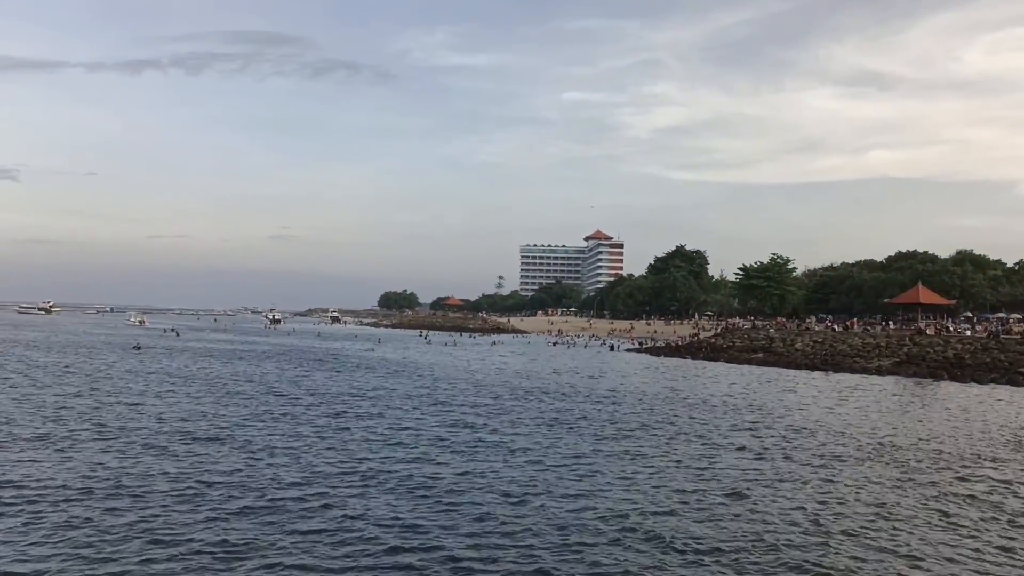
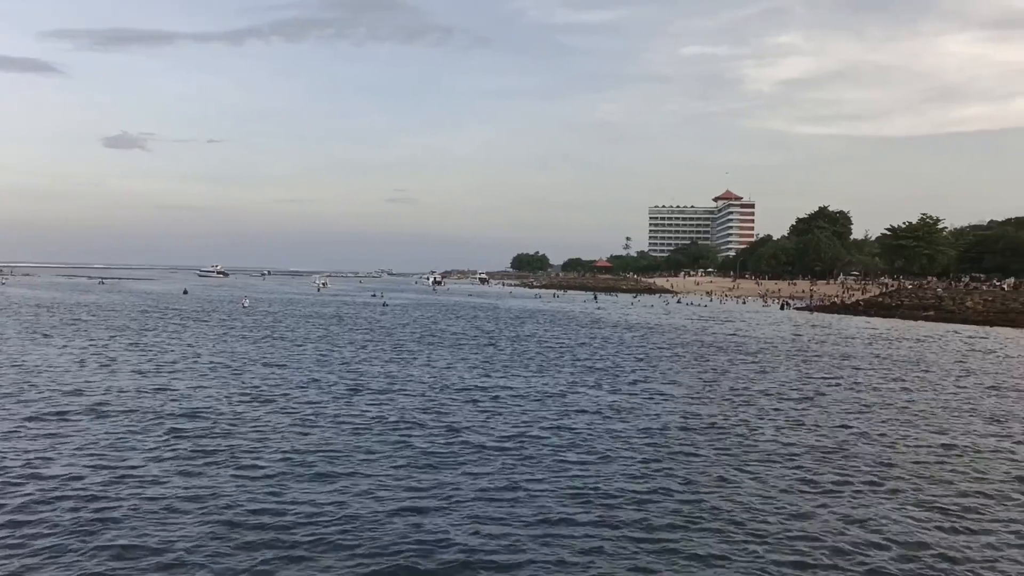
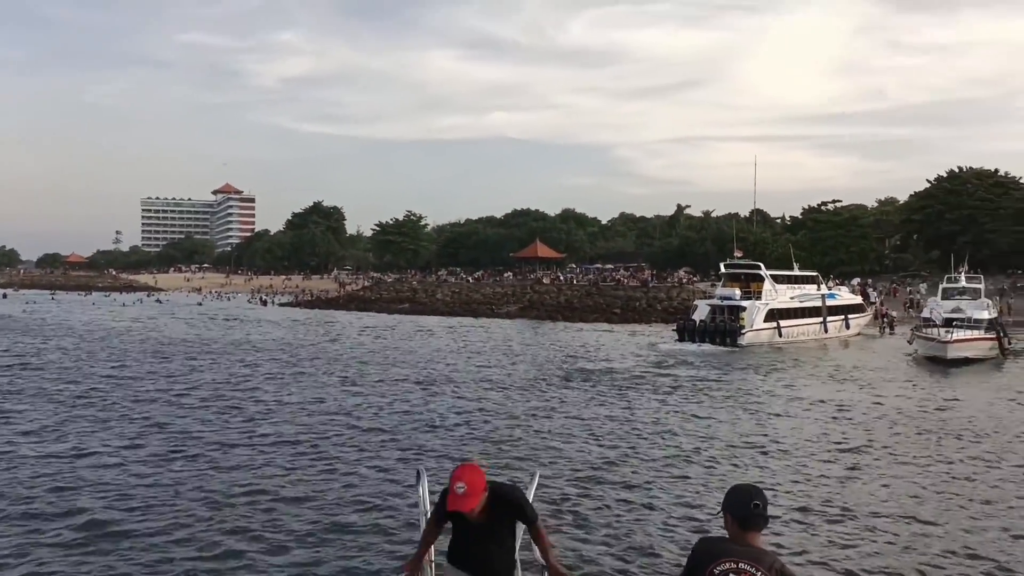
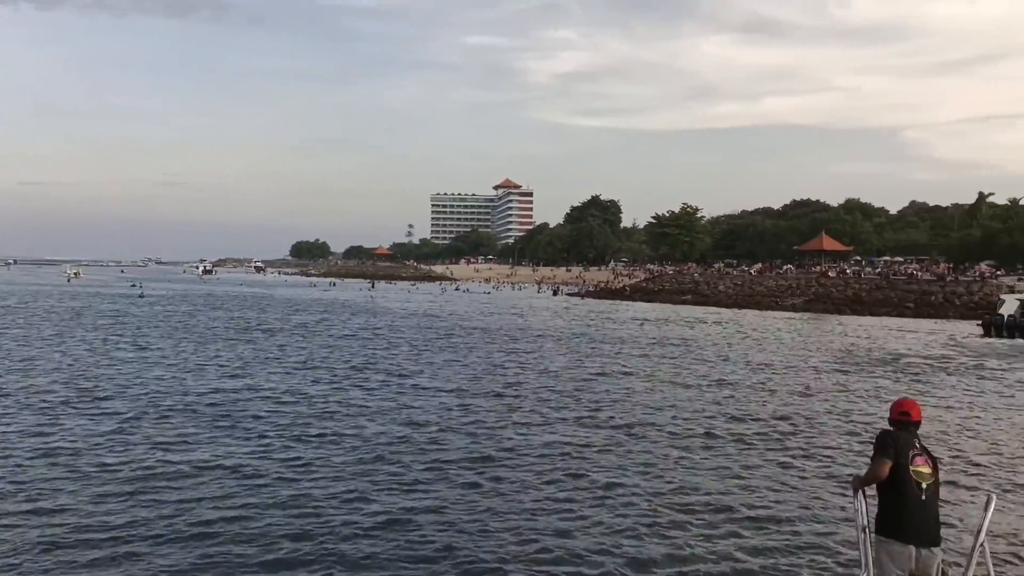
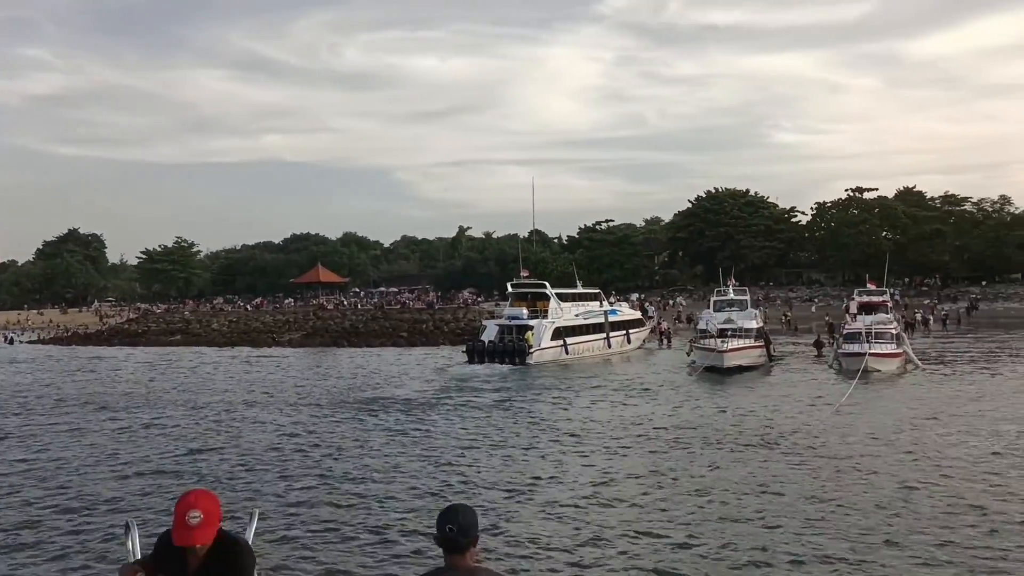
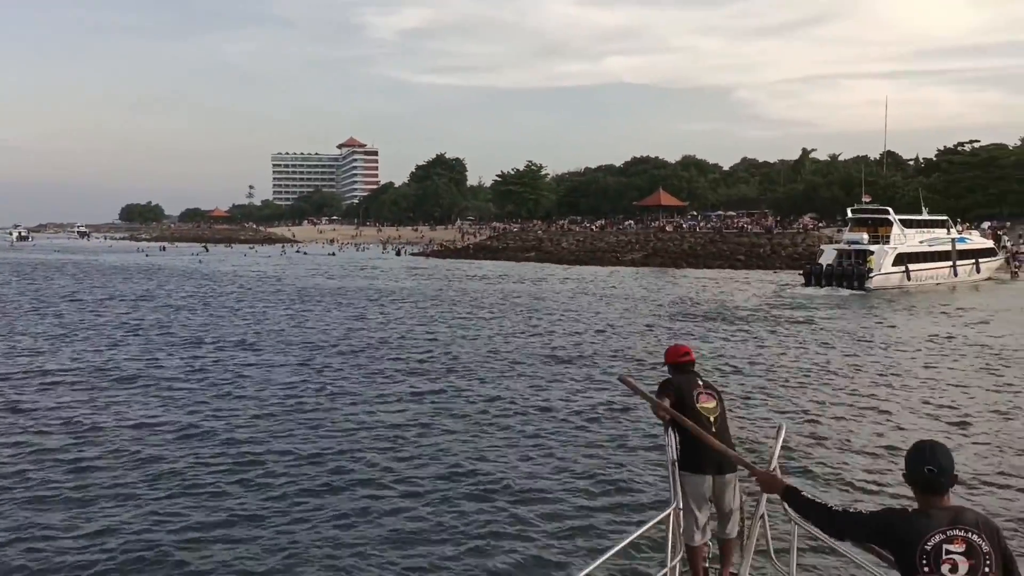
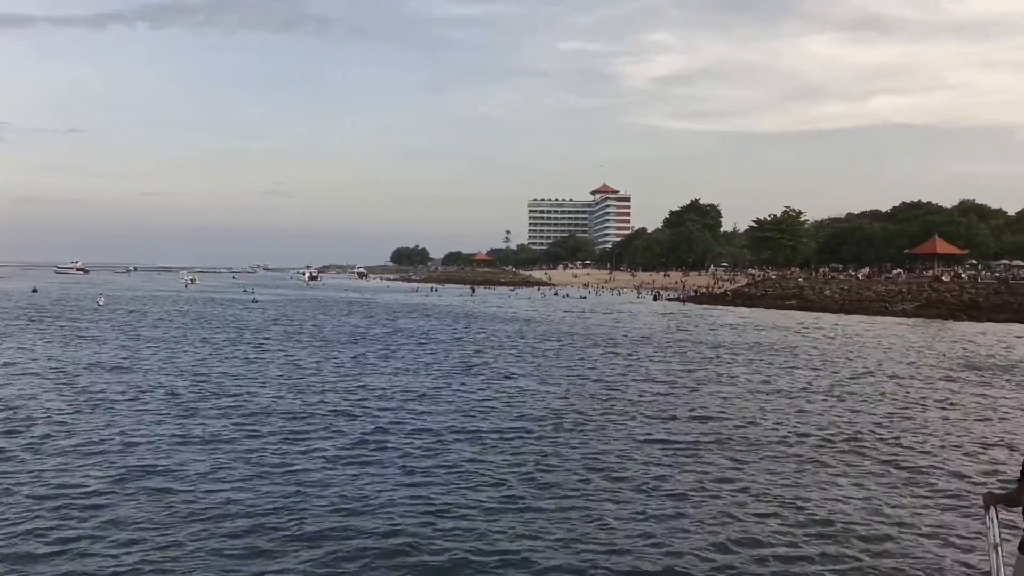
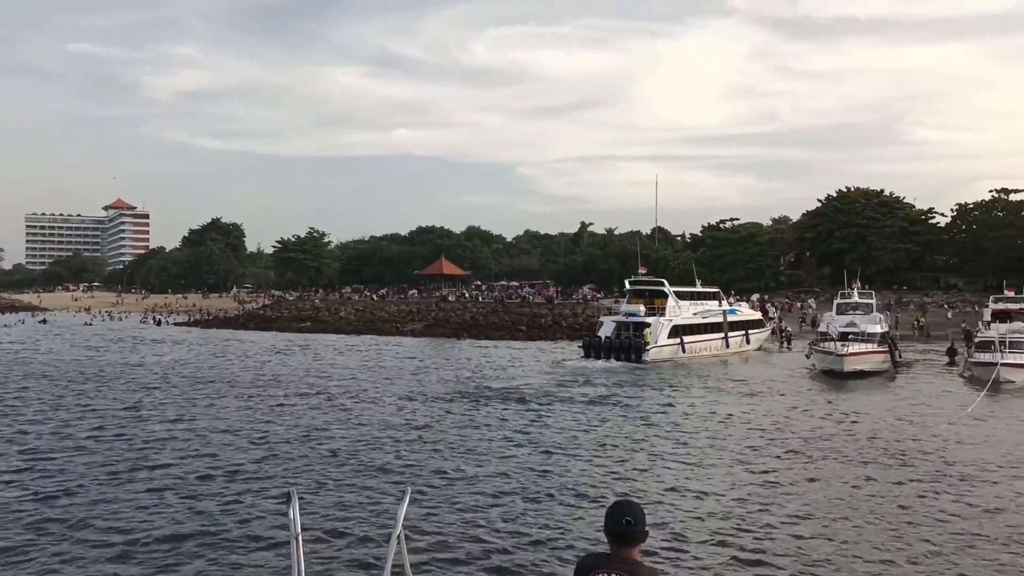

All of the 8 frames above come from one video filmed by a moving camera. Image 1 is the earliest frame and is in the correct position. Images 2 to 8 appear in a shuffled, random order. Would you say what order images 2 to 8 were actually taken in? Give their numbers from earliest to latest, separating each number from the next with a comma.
2, 7, 4, 6, 3, 8, 5
